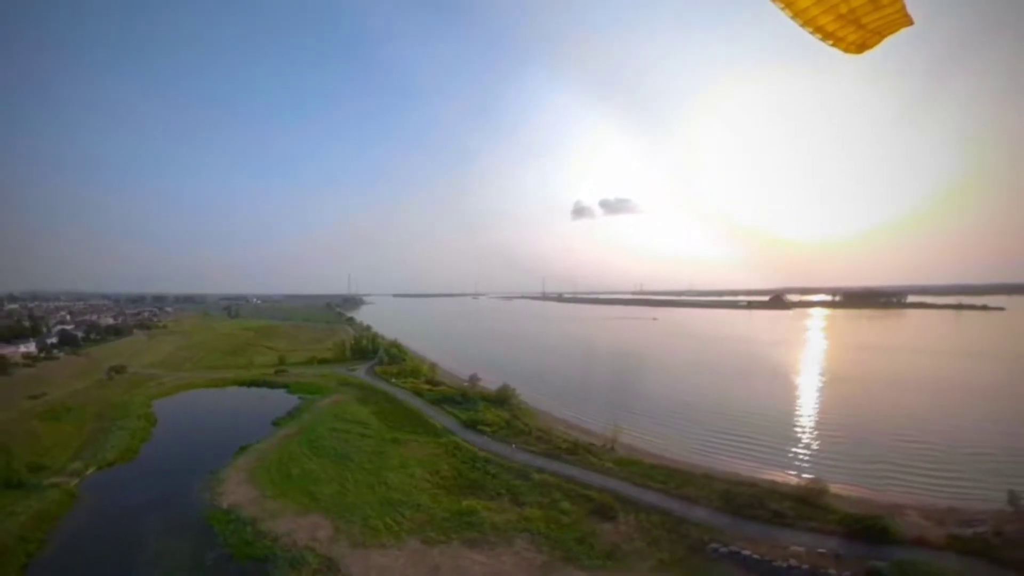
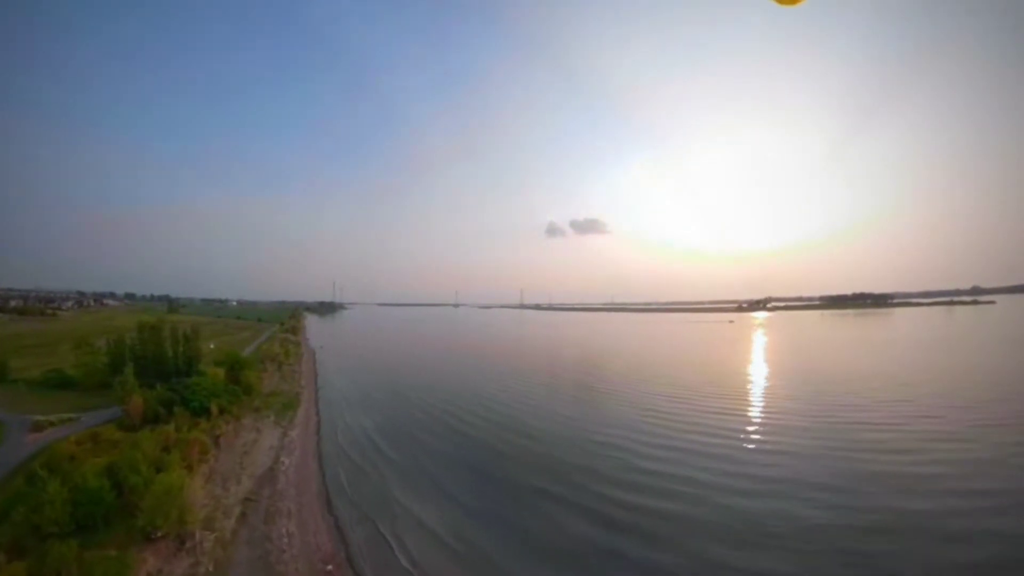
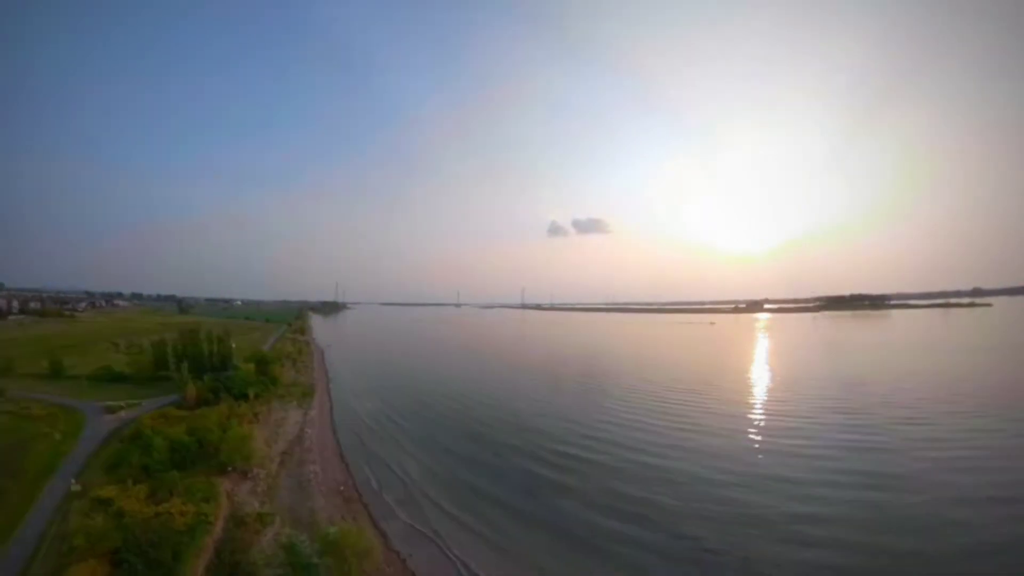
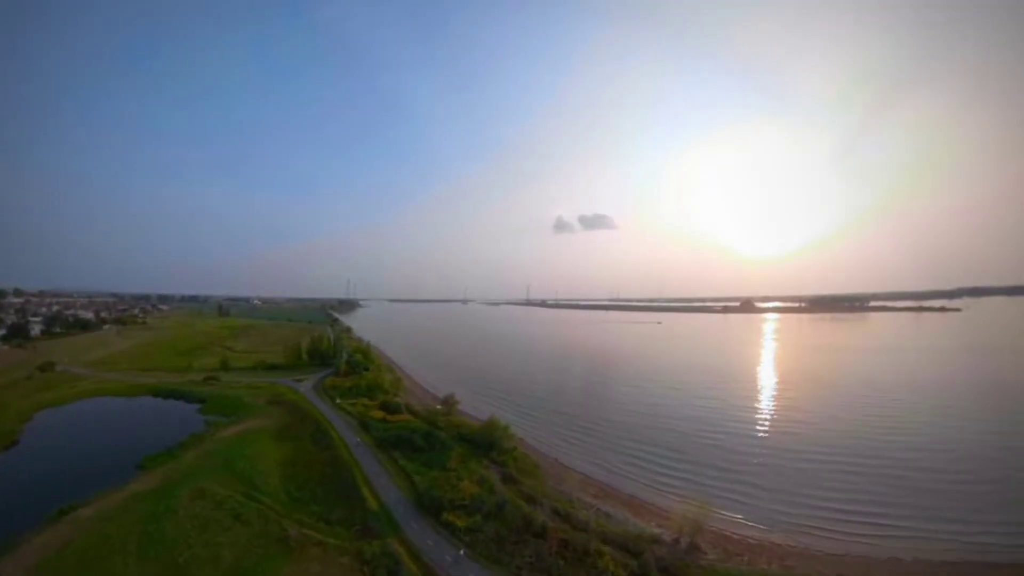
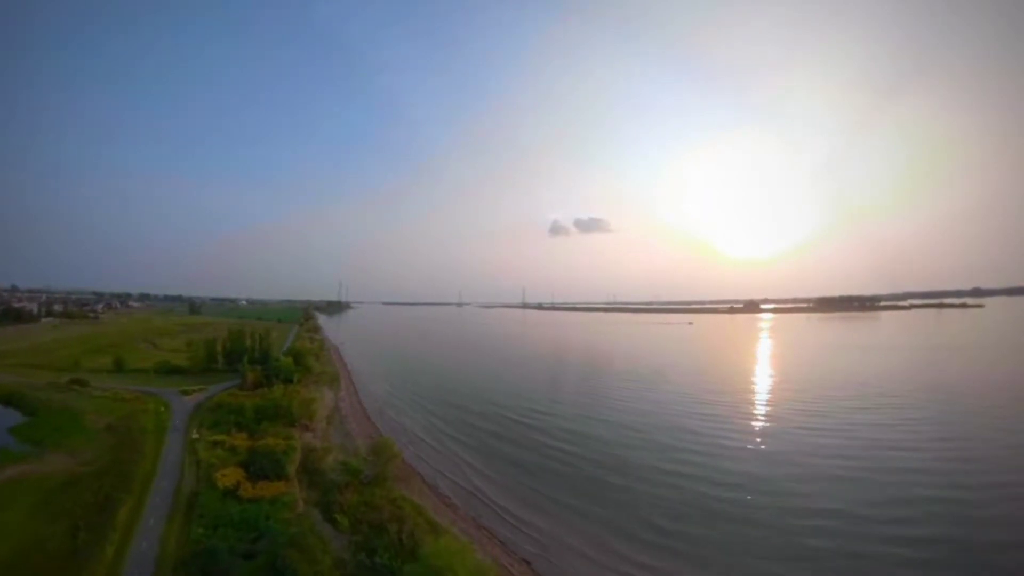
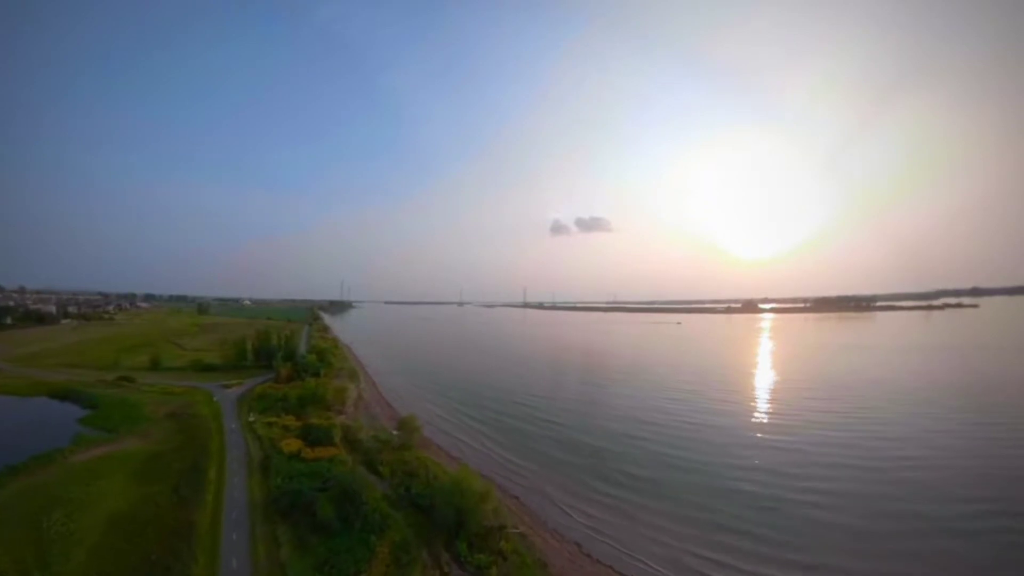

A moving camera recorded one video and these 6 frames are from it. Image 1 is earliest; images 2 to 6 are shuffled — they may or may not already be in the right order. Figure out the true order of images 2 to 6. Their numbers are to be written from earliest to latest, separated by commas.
4, 6, 5, 3, 2
